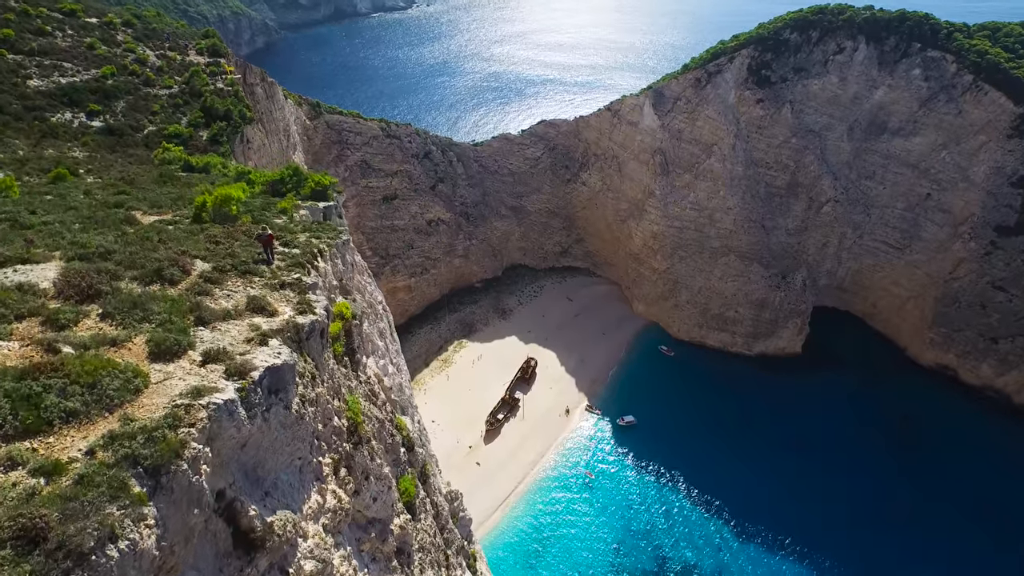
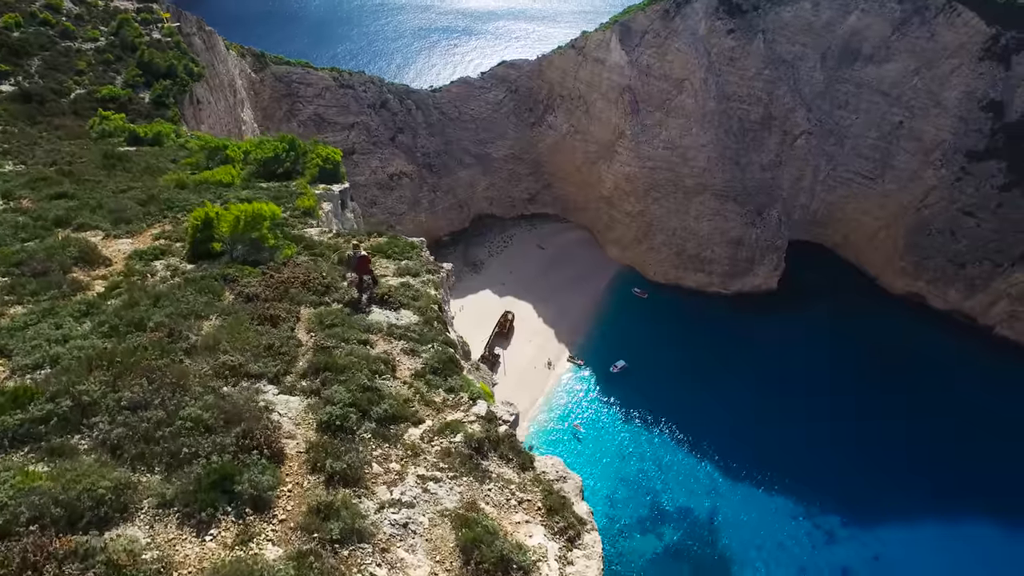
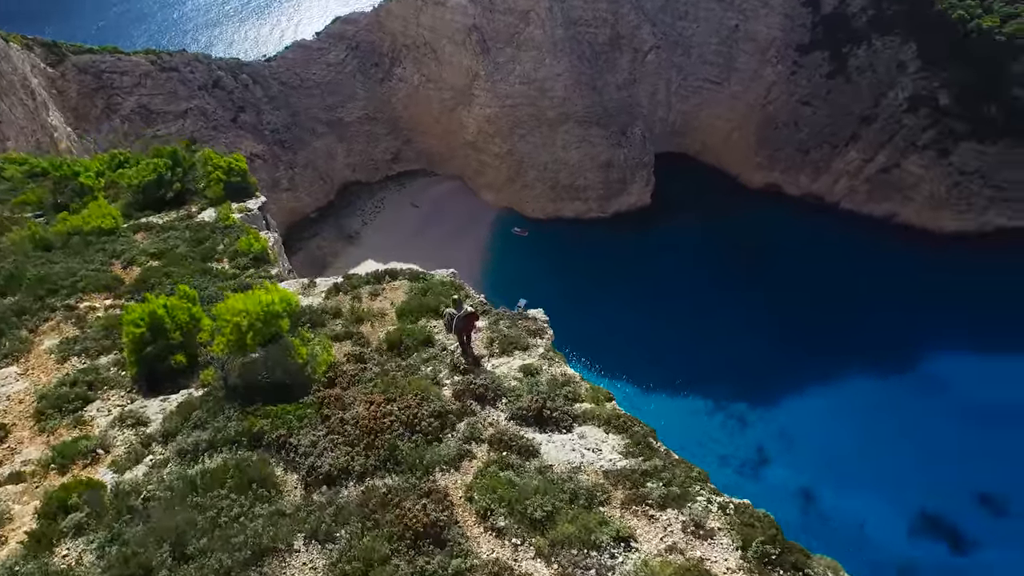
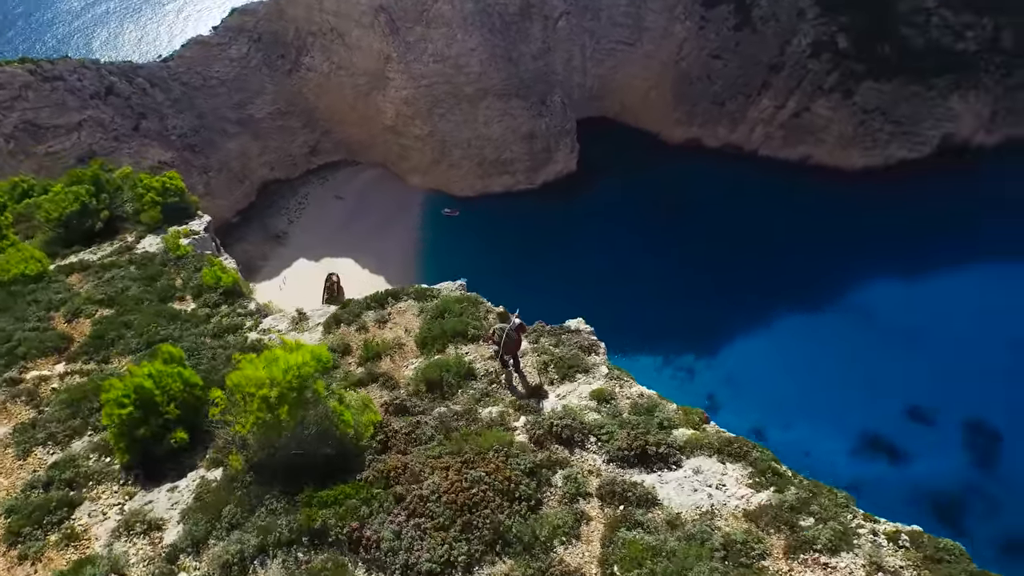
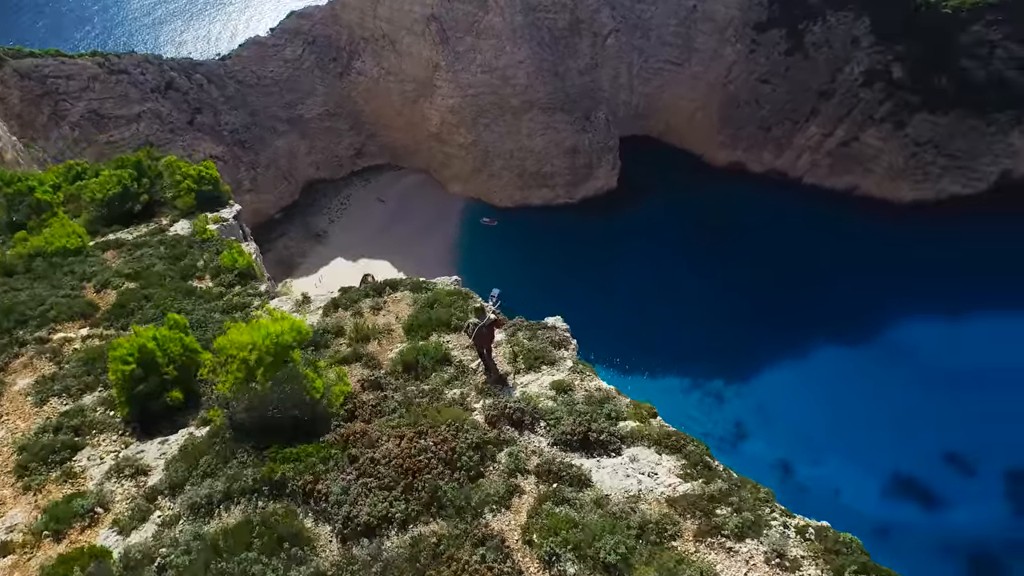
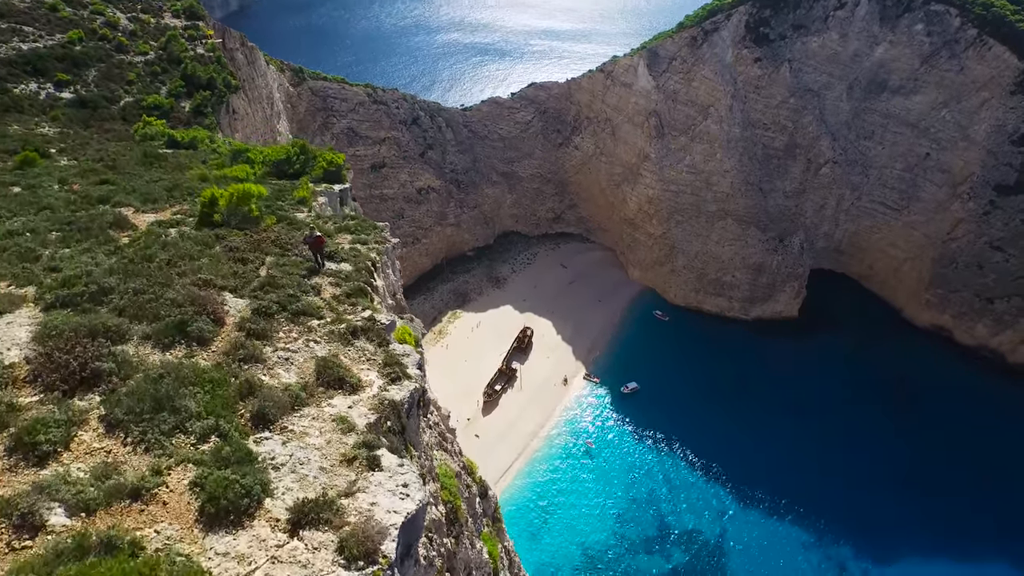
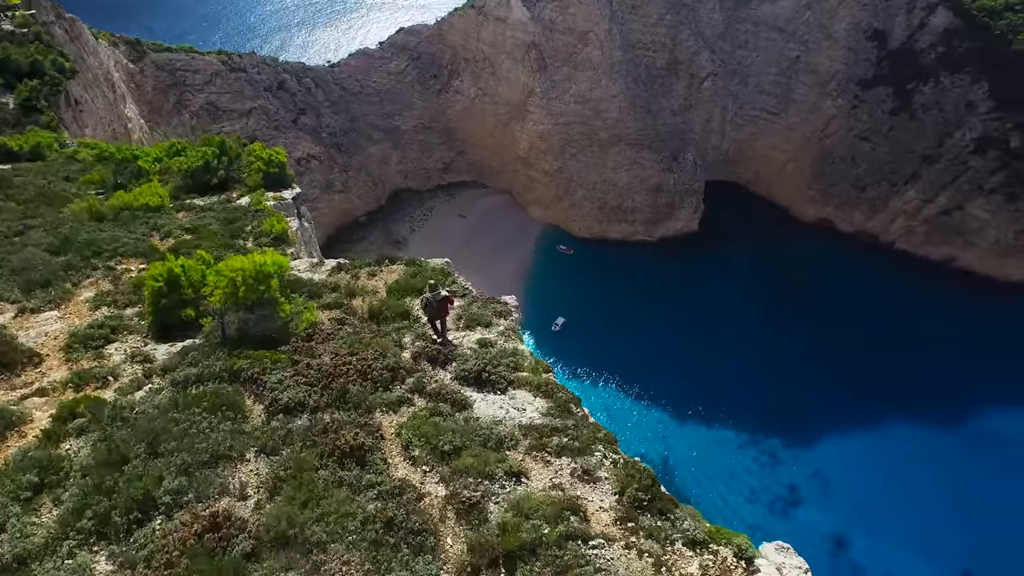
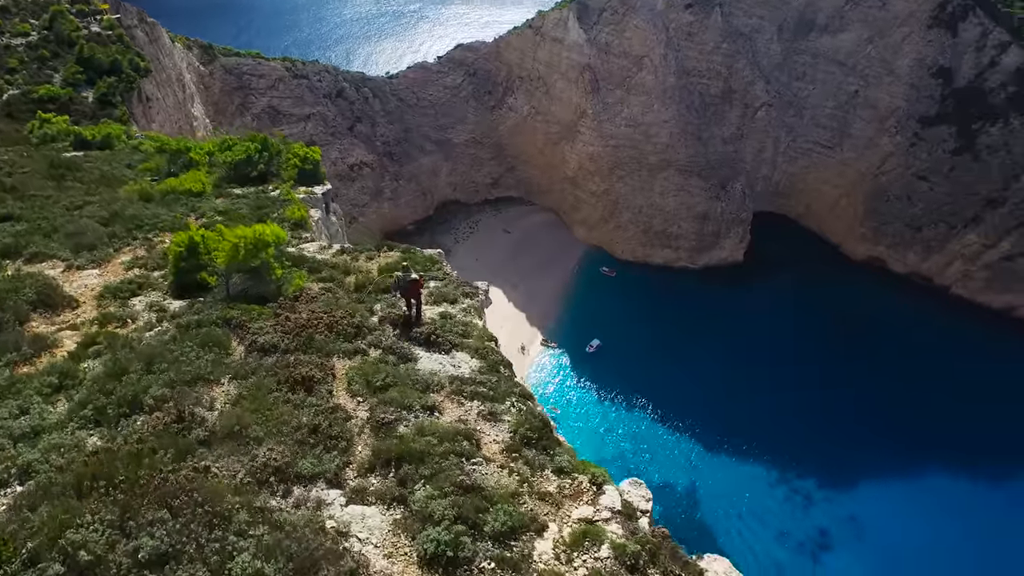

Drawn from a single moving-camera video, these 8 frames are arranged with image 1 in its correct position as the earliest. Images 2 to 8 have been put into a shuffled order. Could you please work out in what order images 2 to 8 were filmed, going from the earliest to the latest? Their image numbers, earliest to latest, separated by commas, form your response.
6, 2, 8, 7, 3, 5, 4
